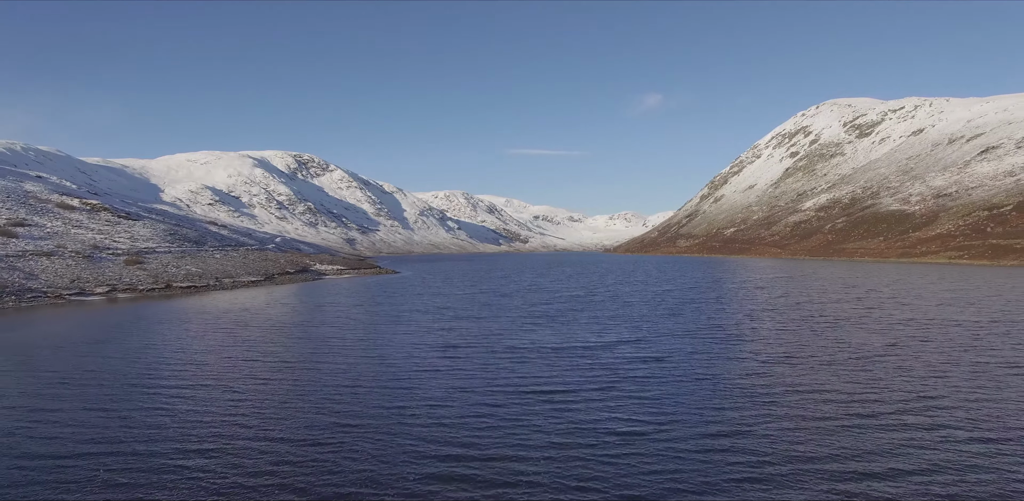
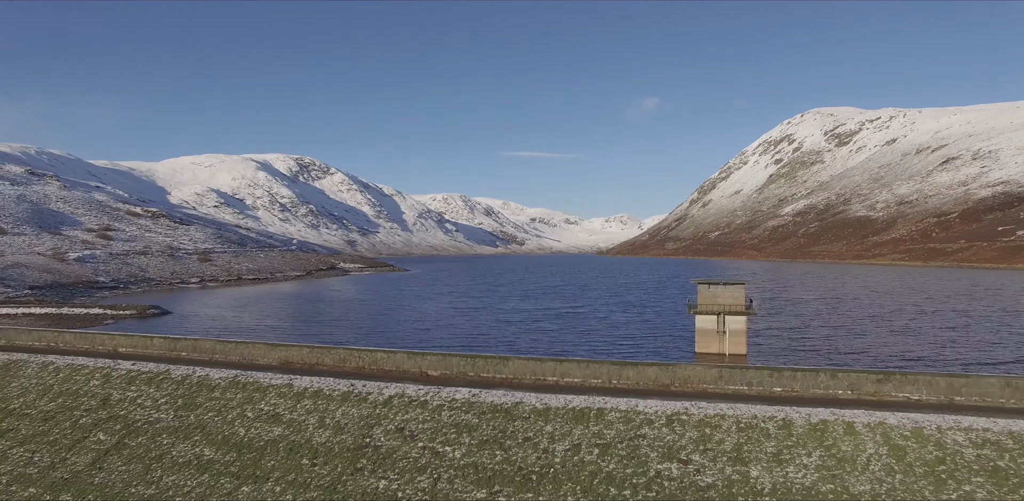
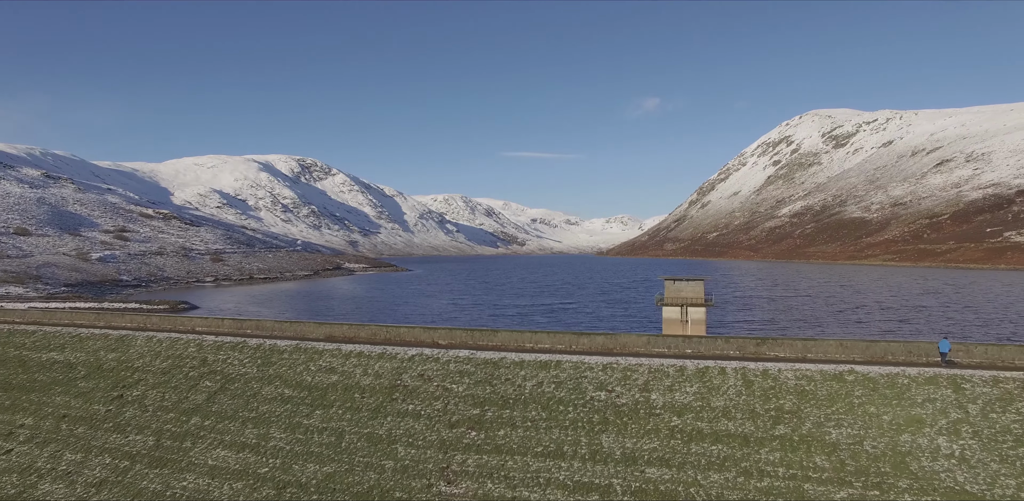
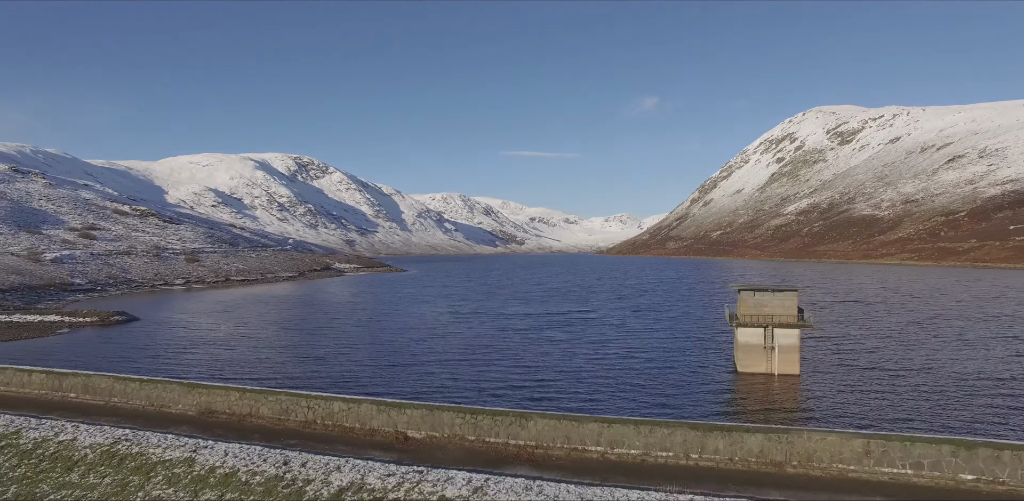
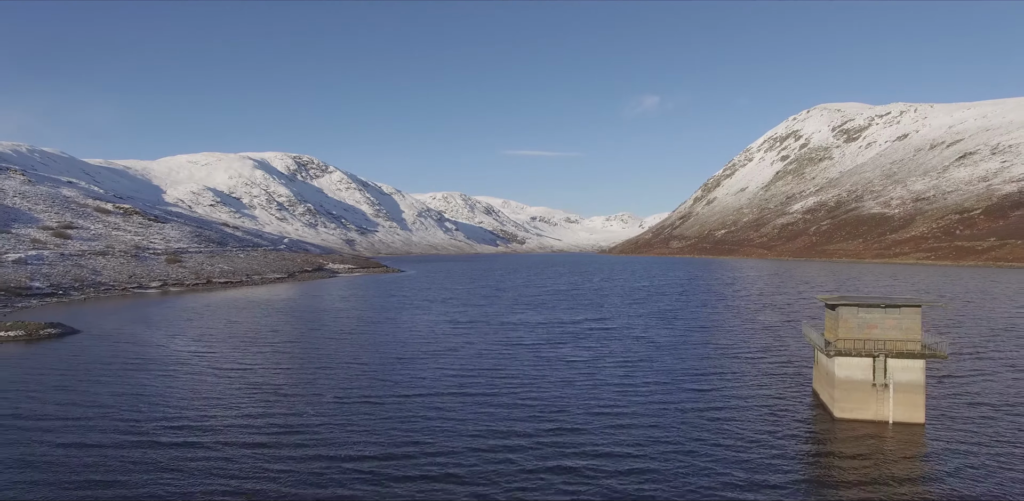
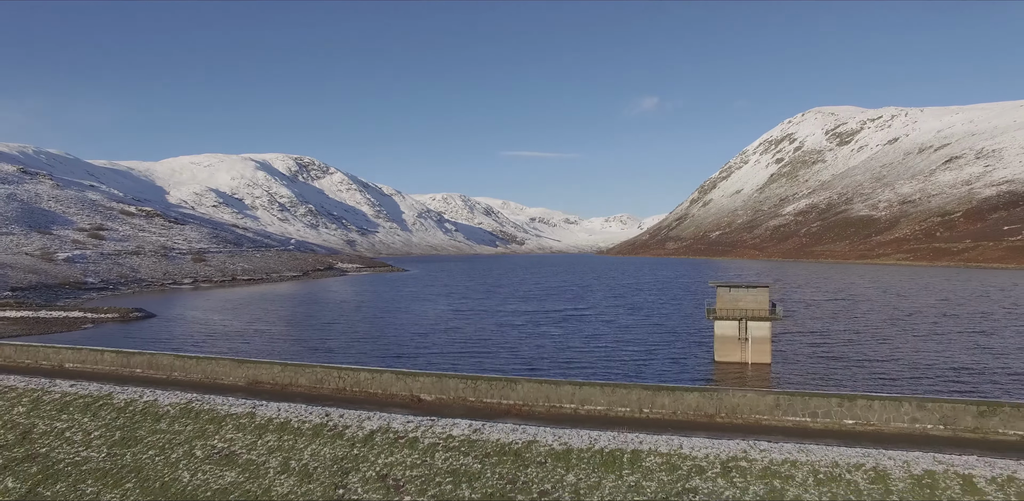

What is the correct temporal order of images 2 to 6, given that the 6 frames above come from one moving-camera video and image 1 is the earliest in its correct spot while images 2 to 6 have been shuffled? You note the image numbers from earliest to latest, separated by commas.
5, 4, 6, 2, 3
